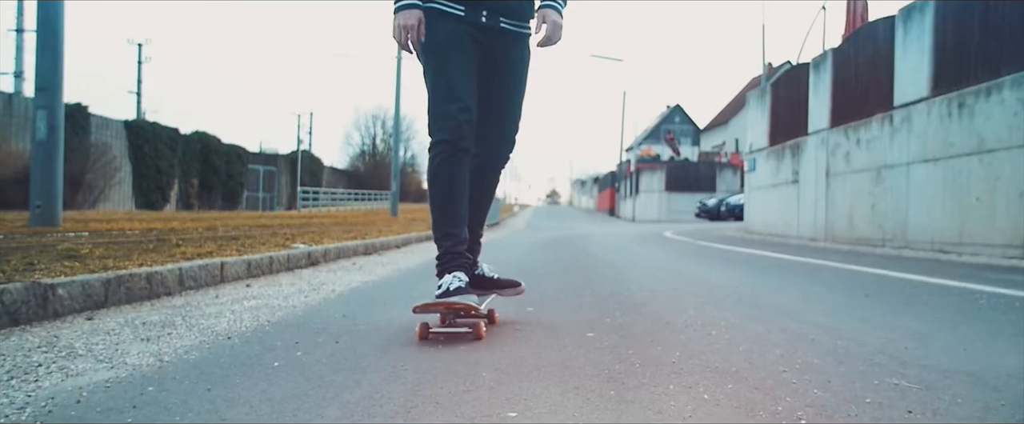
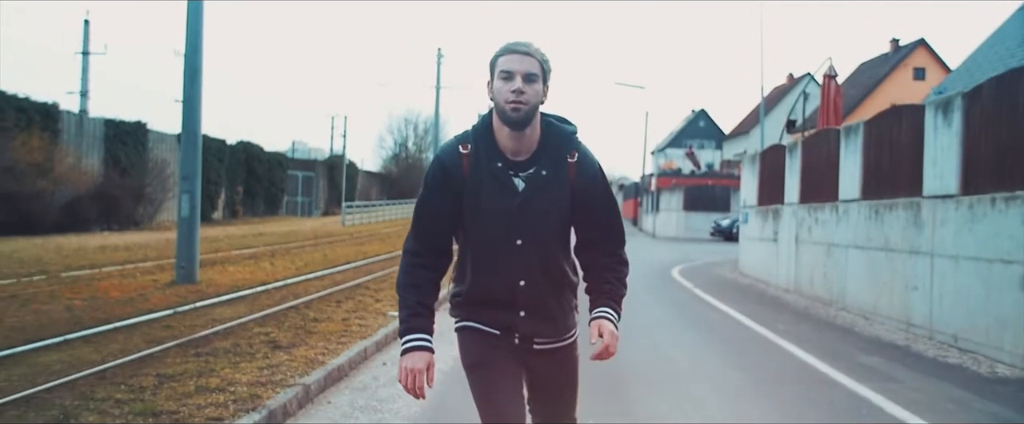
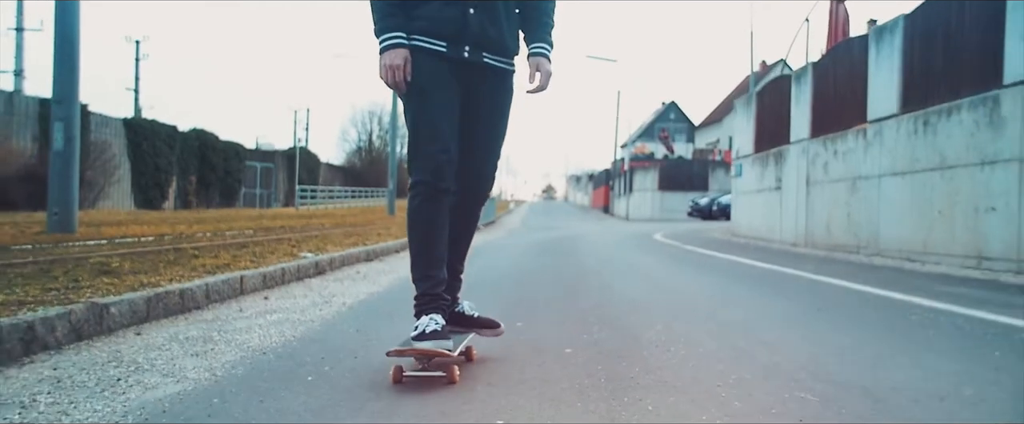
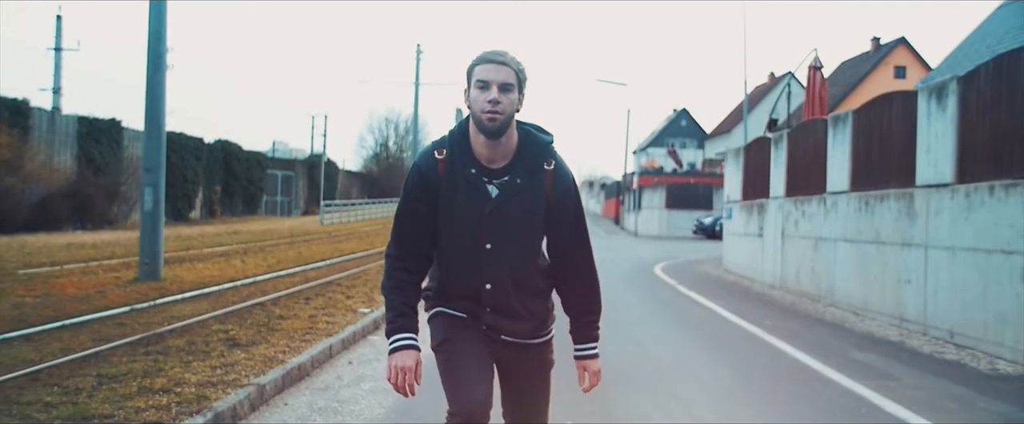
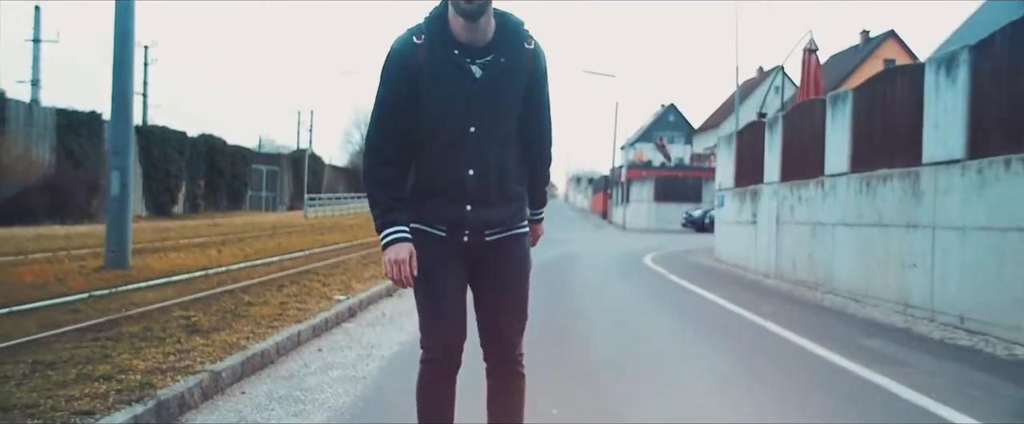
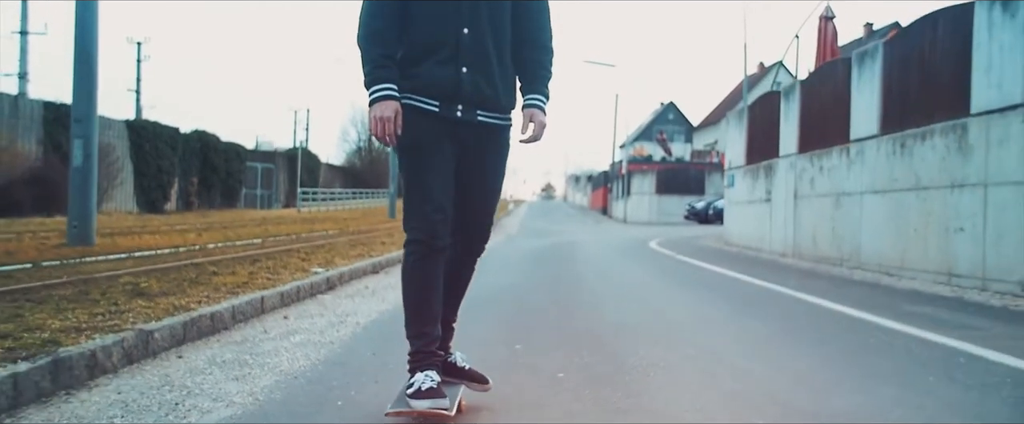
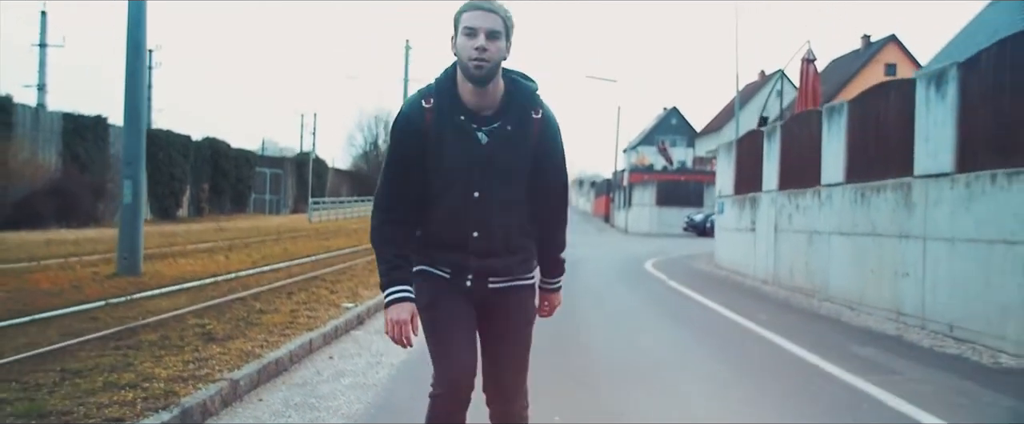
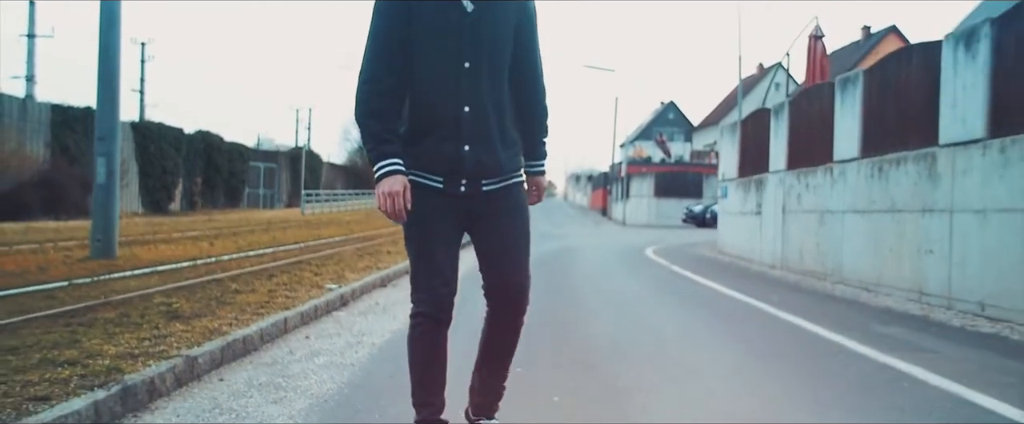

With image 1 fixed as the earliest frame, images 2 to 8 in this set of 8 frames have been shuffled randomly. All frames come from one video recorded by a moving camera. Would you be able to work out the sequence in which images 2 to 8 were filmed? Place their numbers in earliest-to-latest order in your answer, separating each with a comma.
3, 6, 8, 5, 7, 4, 2
